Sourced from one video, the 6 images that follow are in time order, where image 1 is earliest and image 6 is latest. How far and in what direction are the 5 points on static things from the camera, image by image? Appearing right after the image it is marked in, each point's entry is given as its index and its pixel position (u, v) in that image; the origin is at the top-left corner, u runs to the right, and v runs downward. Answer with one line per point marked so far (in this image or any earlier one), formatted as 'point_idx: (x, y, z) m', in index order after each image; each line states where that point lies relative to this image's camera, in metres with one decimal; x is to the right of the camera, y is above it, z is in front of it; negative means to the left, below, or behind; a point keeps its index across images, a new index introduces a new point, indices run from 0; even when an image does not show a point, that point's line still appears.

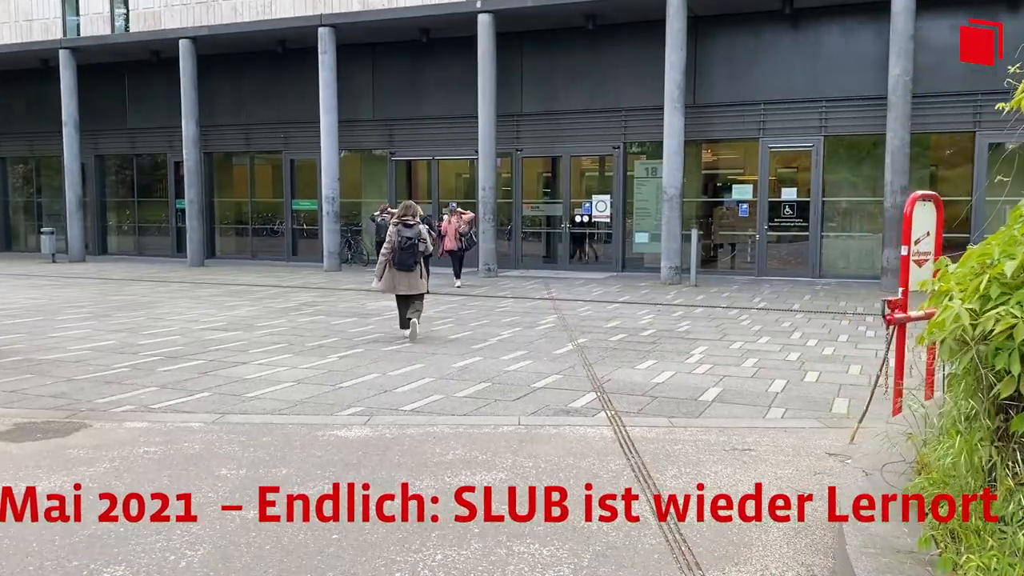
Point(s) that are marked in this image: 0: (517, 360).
0: (0.0, -0.7, +8.7) m
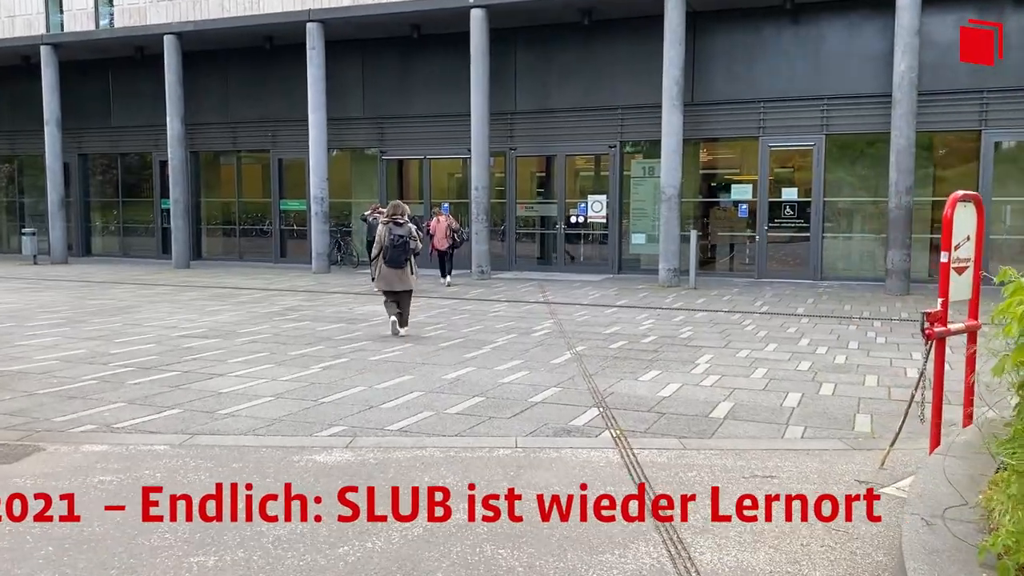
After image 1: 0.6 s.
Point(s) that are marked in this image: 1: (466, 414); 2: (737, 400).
0: (0.0, -0.8, +8.2) m
1: (-0.3, -0.9, +6.3) m
2: (+1.8, -0.9, +6.8) m
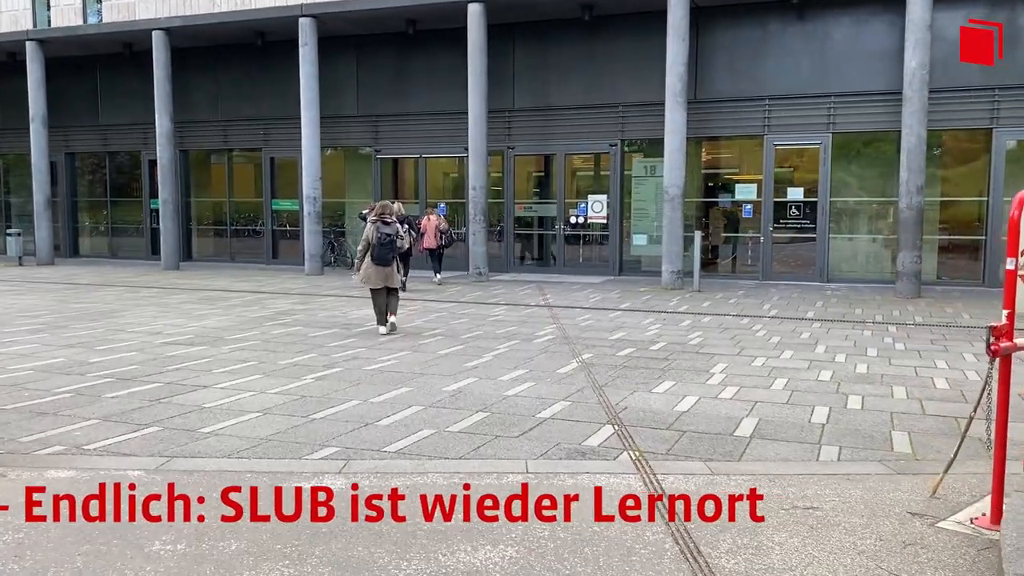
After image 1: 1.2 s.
0: (0.0, -0.8, +7.7) m
1: (-0.3, -1.0, +5.8) m
2: (+1.8, -0.9, +6.4) m
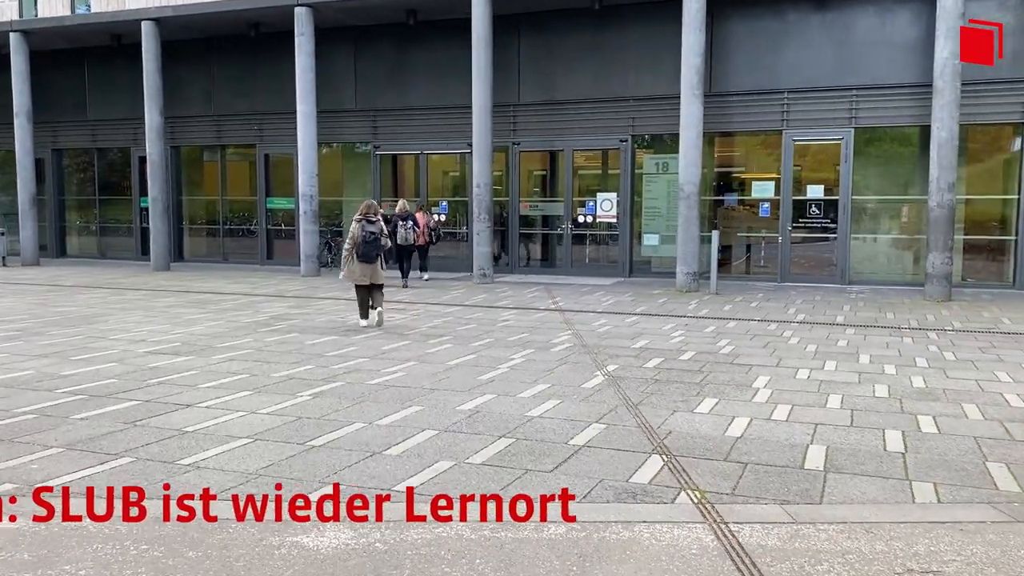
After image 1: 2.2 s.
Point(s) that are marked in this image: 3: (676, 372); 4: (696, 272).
0: (+0.2, -0.9, +6.9) m
1: (-0.1, -1.0, +5.0) m
2: (+2.0, -1.0, +5.5) m
3: (+1.6, -0.8, +8.1) m
4: (+3.4, +0.3, +16.1) m
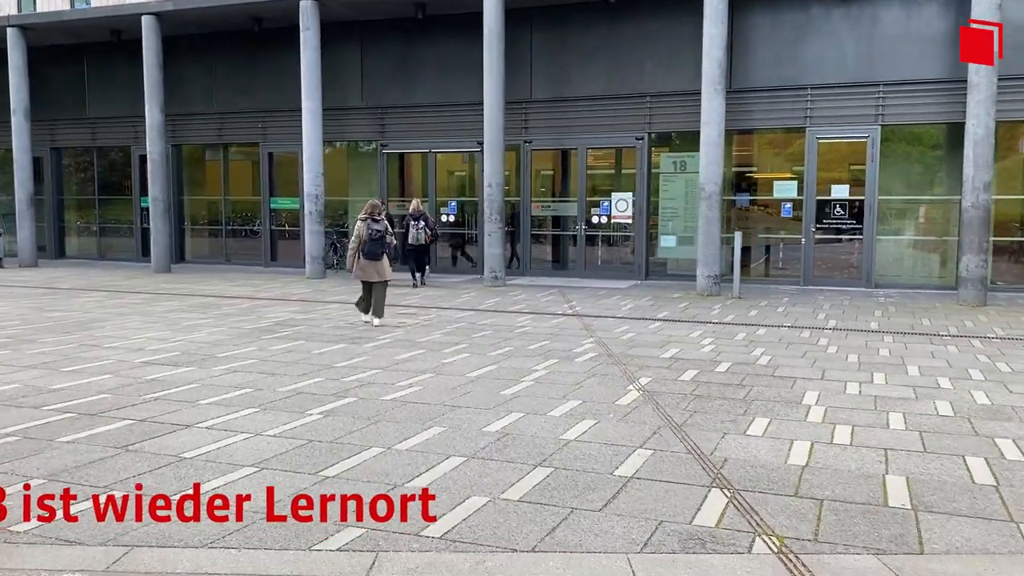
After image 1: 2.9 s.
0: (+0.4, -0.9, +6.2) m
1: (+0.1, -1.1, +4.3) m
2: (+2.2, -1.0, +4.9) m
3: (+1.8, -0.8, +7.5) m
4: (+3.7, +0.2, +15.5) m
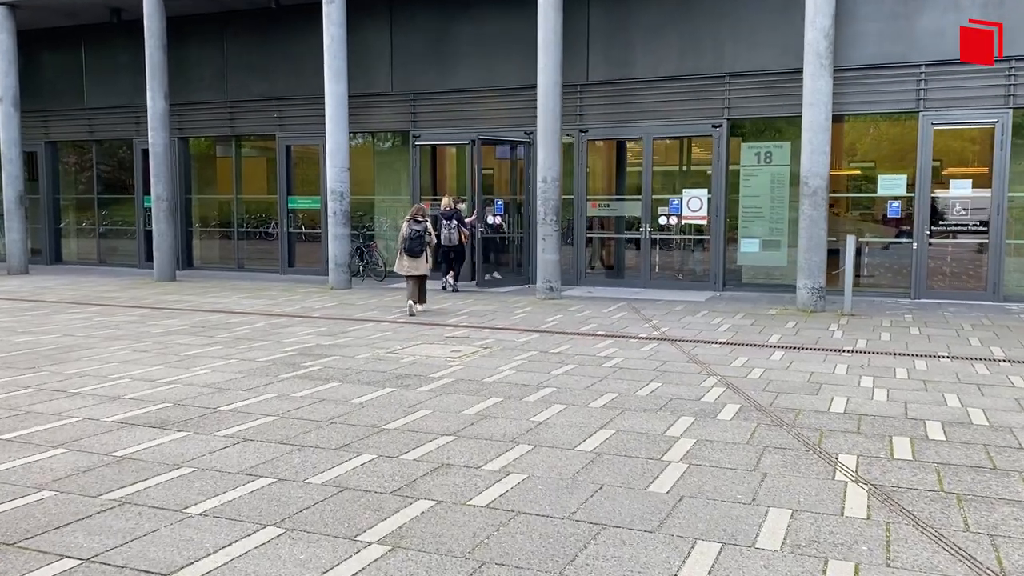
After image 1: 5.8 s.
0: (+1.2, -1.1, +3.7) m
1: (+0.9, -1.3, +1.8) m
2: (+3.0, -1.3, +2.4) m
3: (+2.6, -1.1, +5.0) m
4: (+4.7, 0.0, +13.0) m
